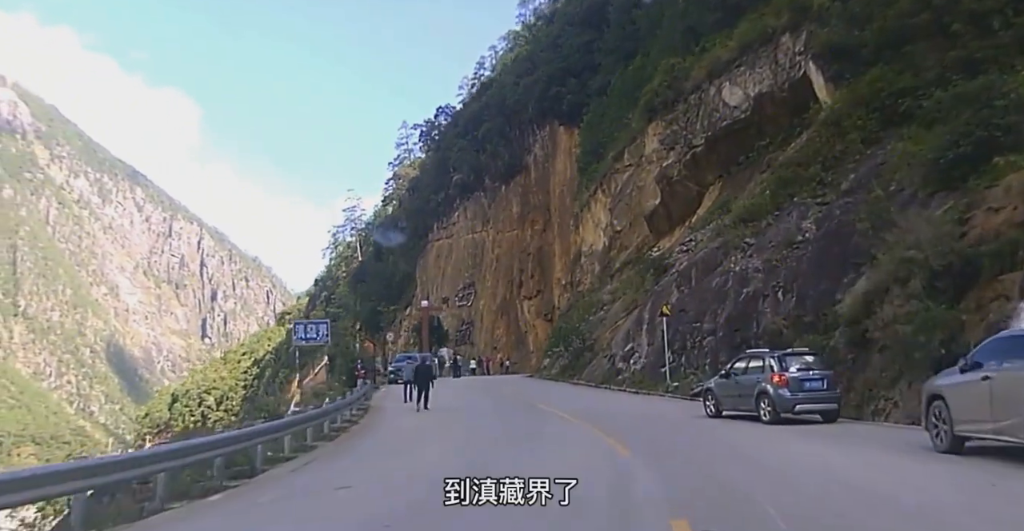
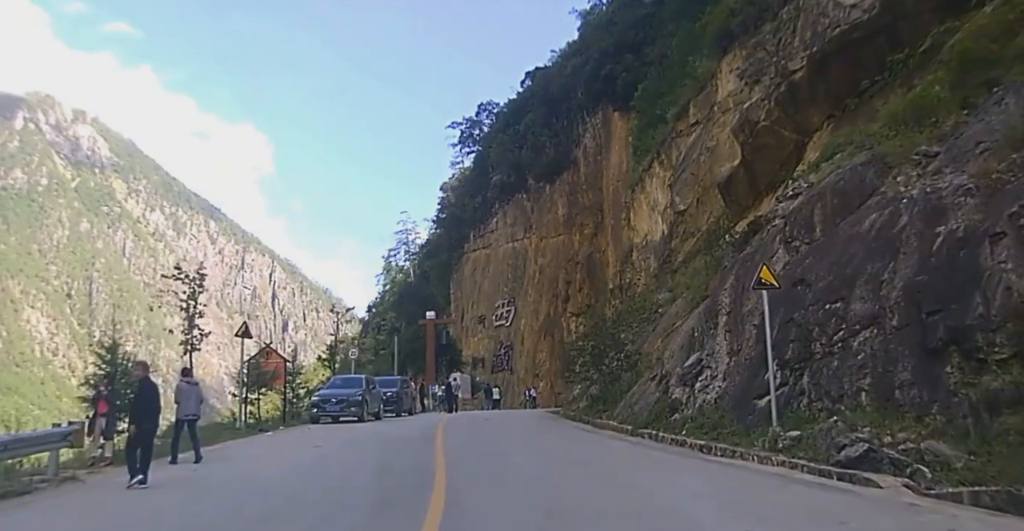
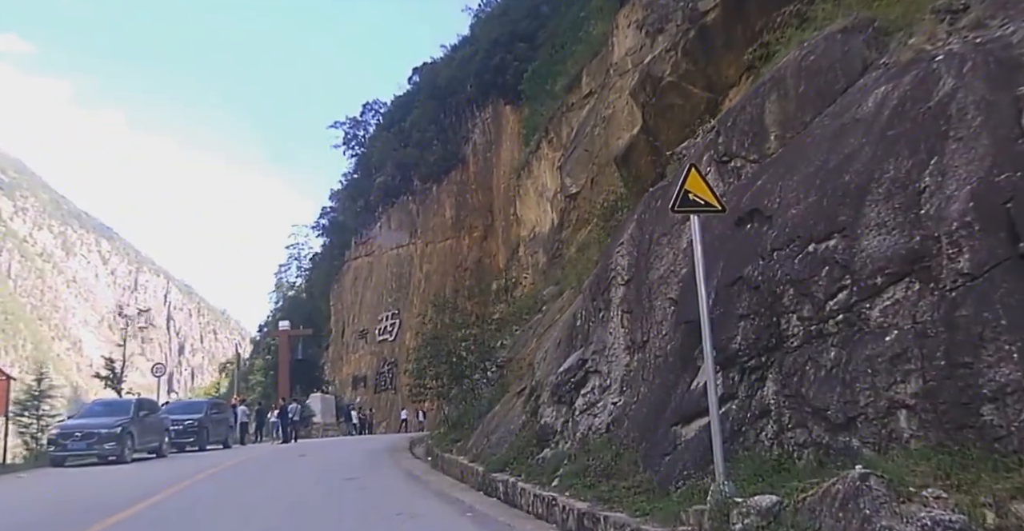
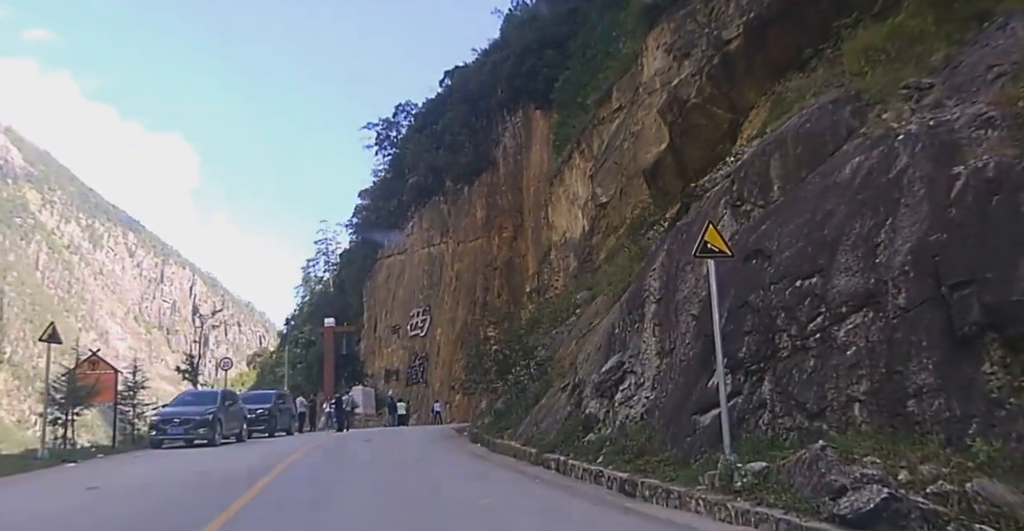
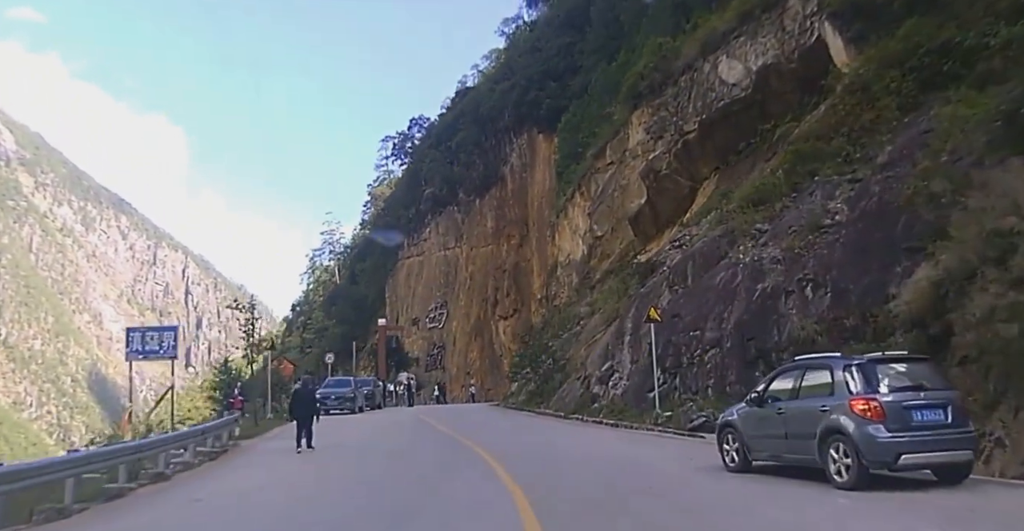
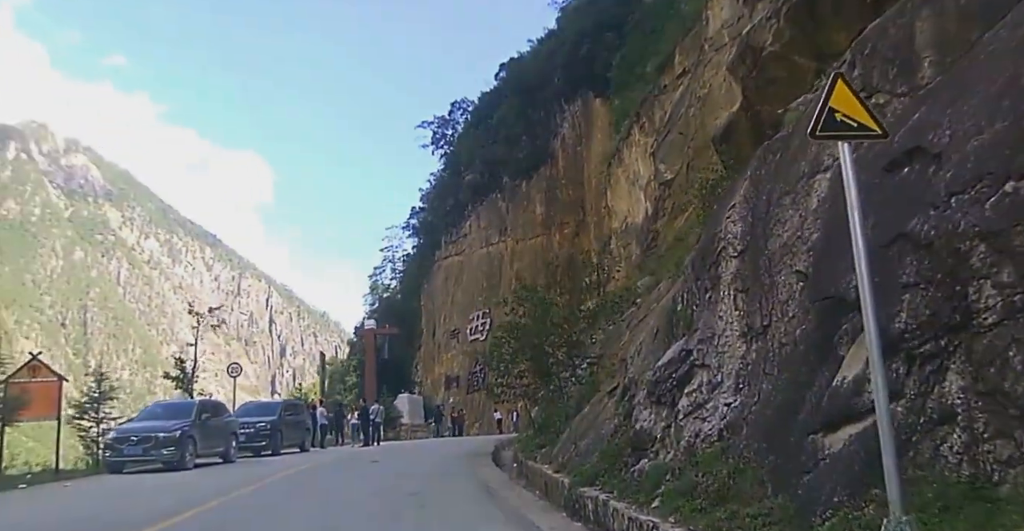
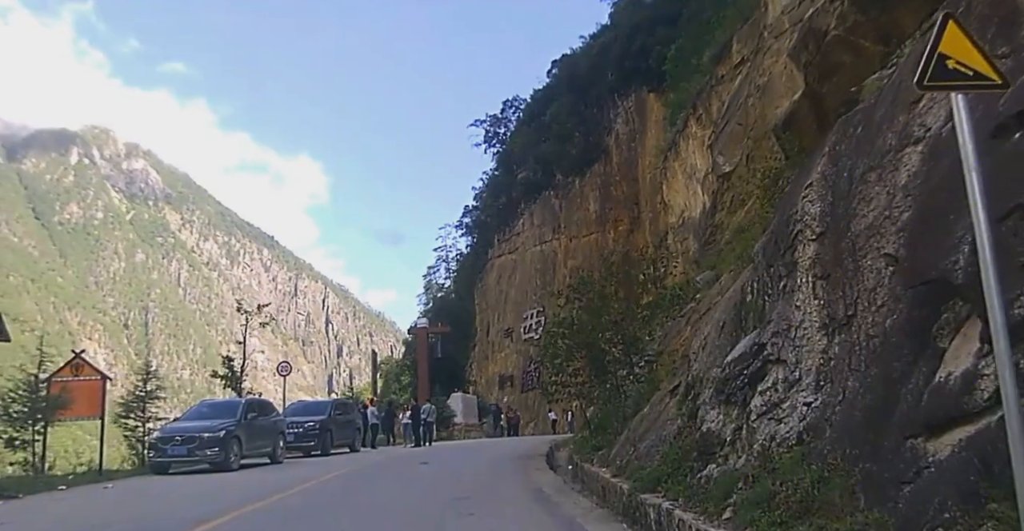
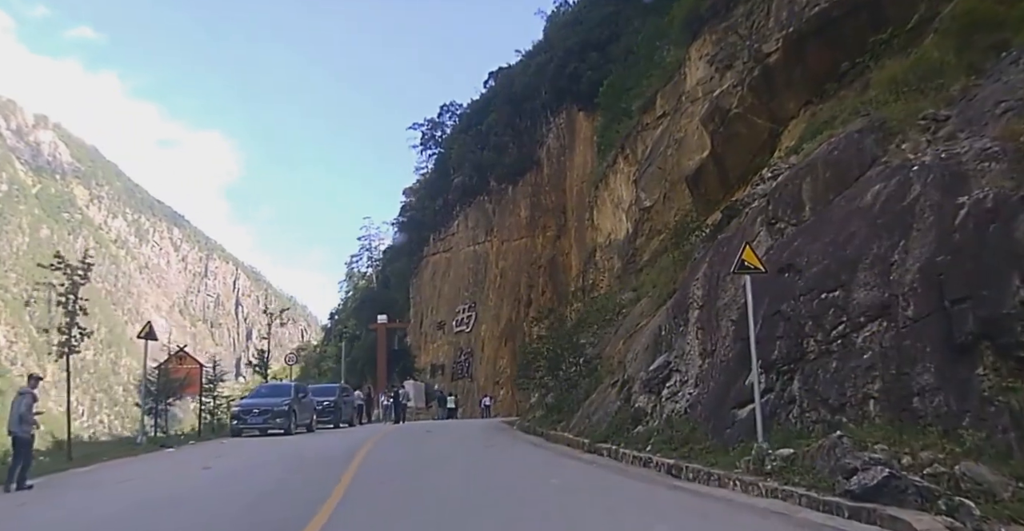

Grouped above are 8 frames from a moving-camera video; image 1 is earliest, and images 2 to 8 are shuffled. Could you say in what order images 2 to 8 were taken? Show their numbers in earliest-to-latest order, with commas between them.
5, 2, 8, 4, 3, 6, 7
